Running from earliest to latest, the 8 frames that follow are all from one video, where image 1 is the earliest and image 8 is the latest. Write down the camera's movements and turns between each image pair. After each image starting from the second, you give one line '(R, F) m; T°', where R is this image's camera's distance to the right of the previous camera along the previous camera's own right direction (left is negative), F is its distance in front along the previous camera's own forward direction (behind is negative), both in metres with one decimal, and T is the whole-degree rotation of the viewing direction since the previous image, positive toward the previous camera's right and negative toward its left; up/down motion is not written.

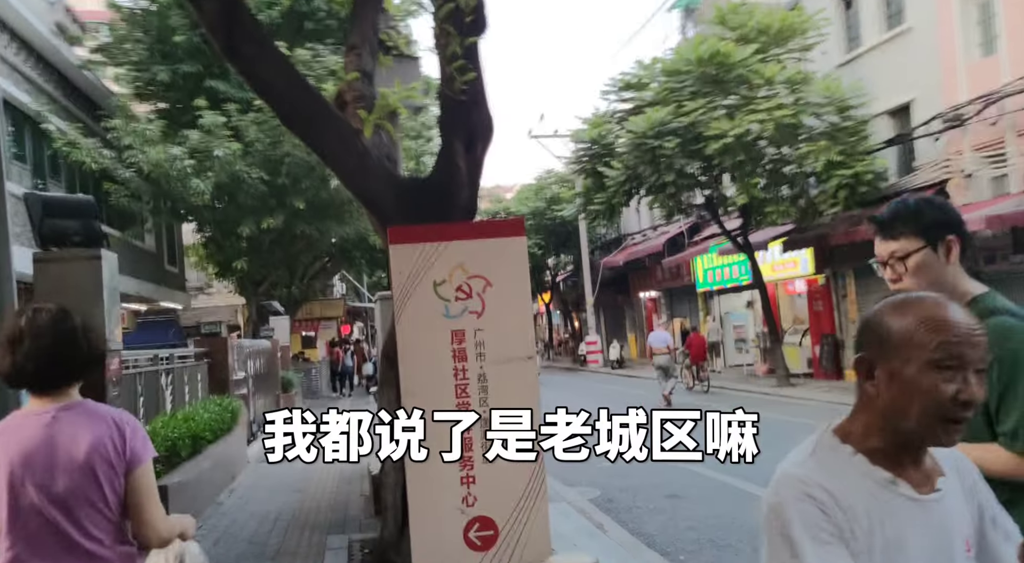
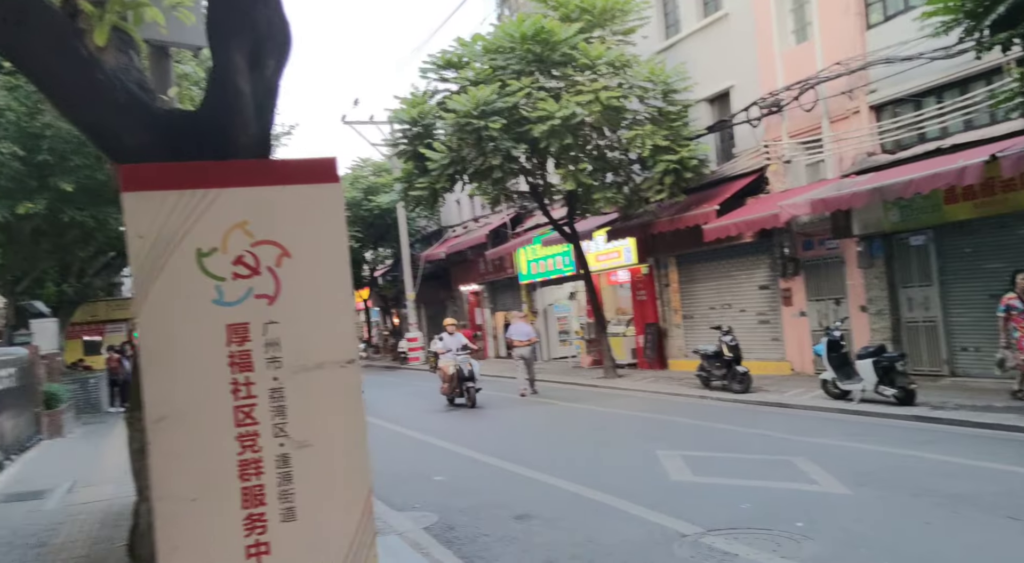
(0.0, +1.2) m; +12°
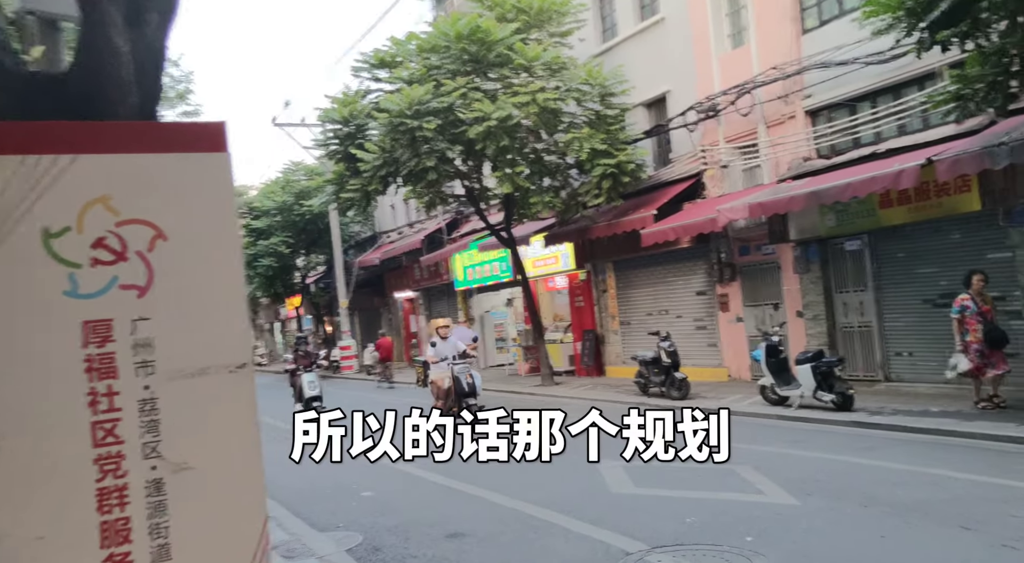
(0.0, +0.4) m; +4°
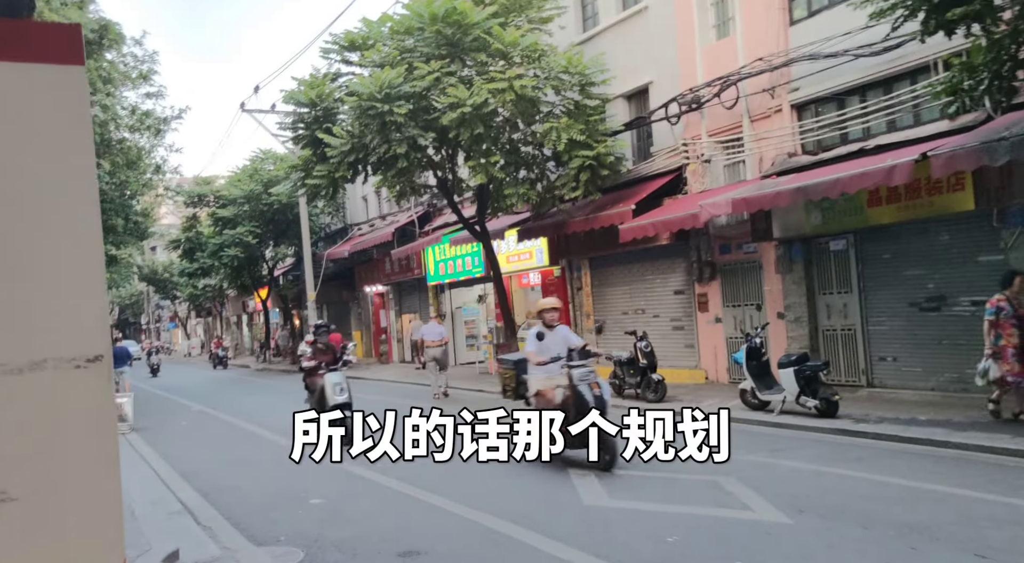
(0.0, +0.6) m; +2°
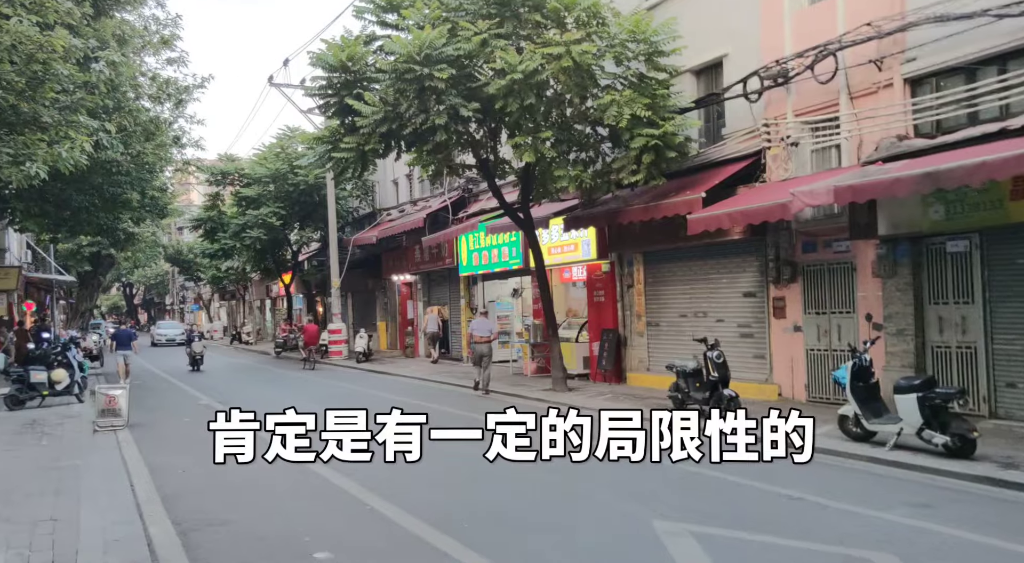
(-0.3, +1.8) m; -2°
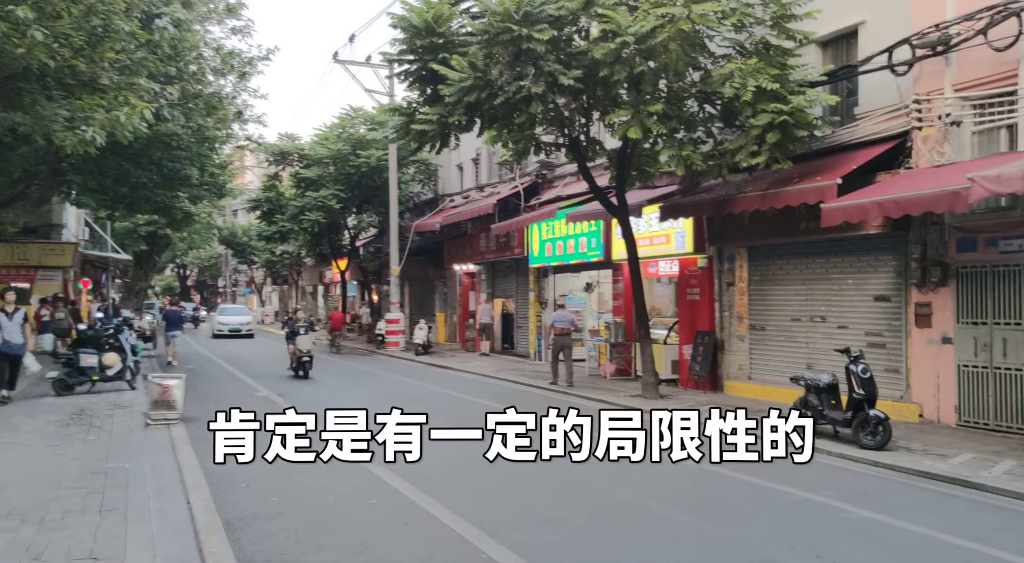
(-0.7, +1.5) m; -3°
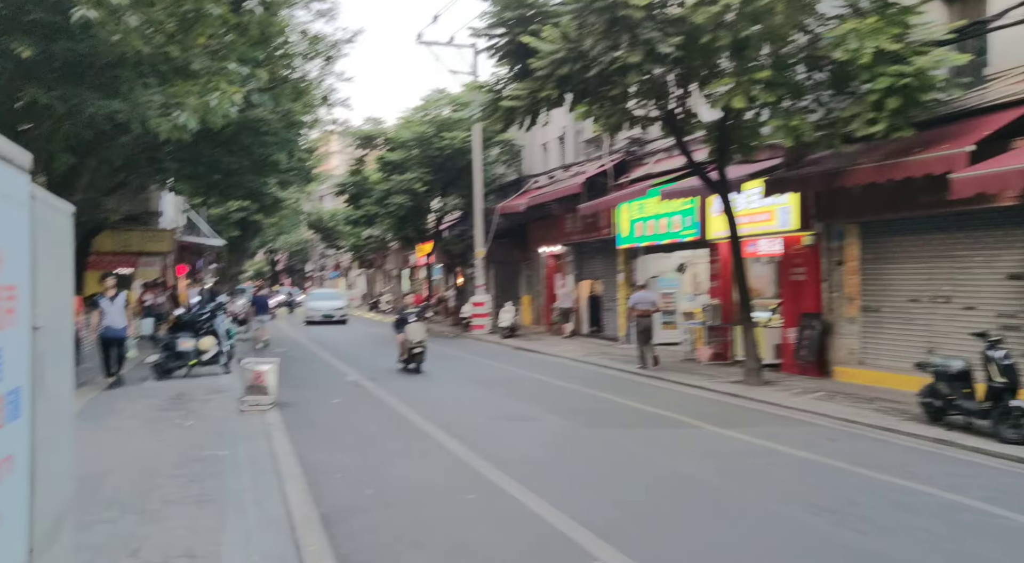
(-0.2, +0.5) m; -5°
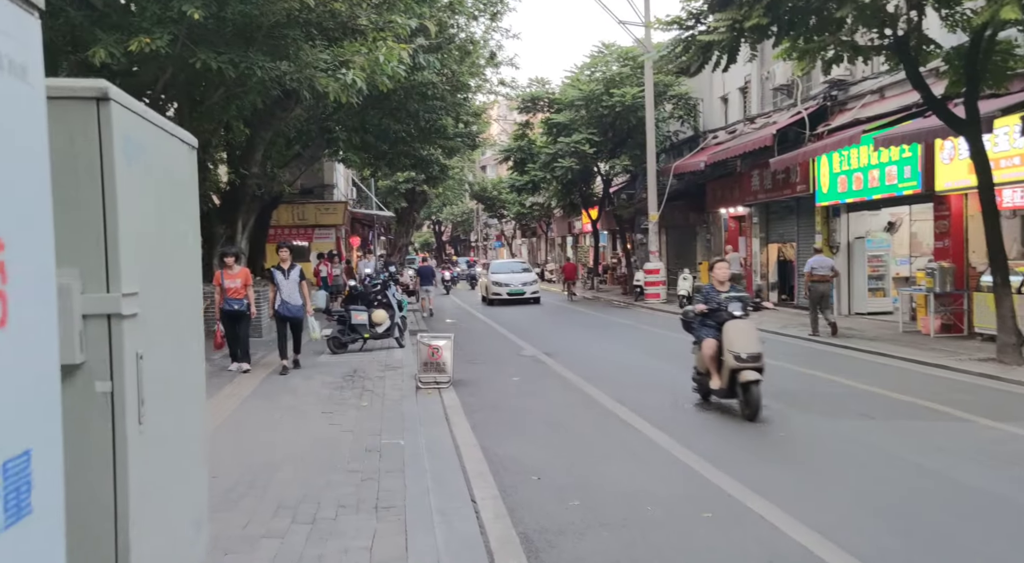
(-0.5, +1.4) m; -10°
